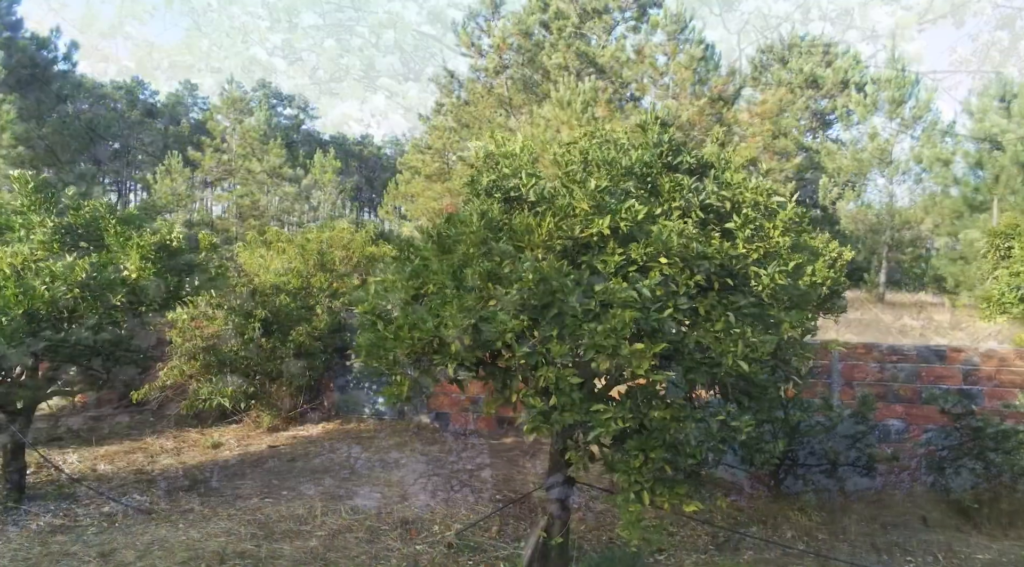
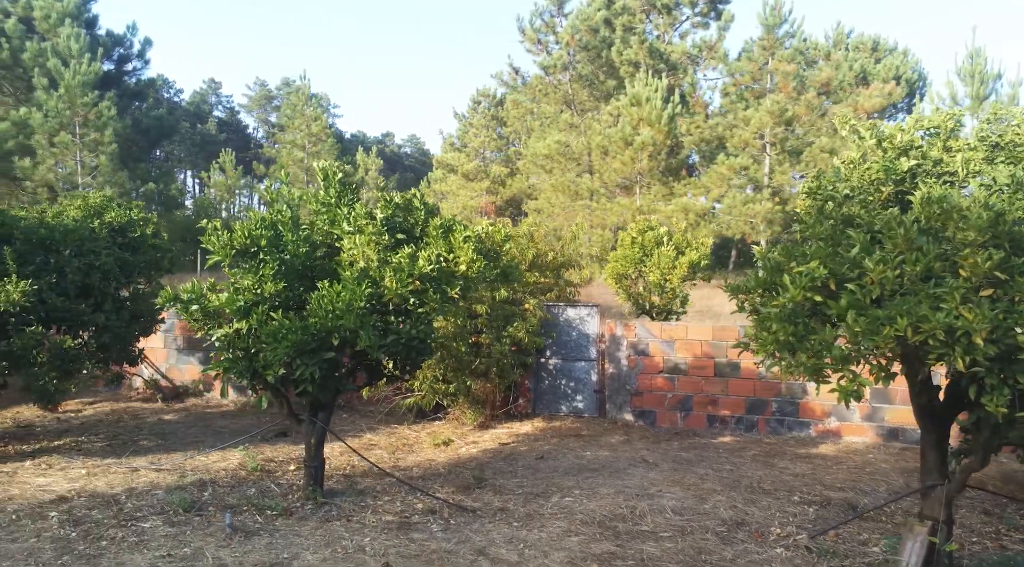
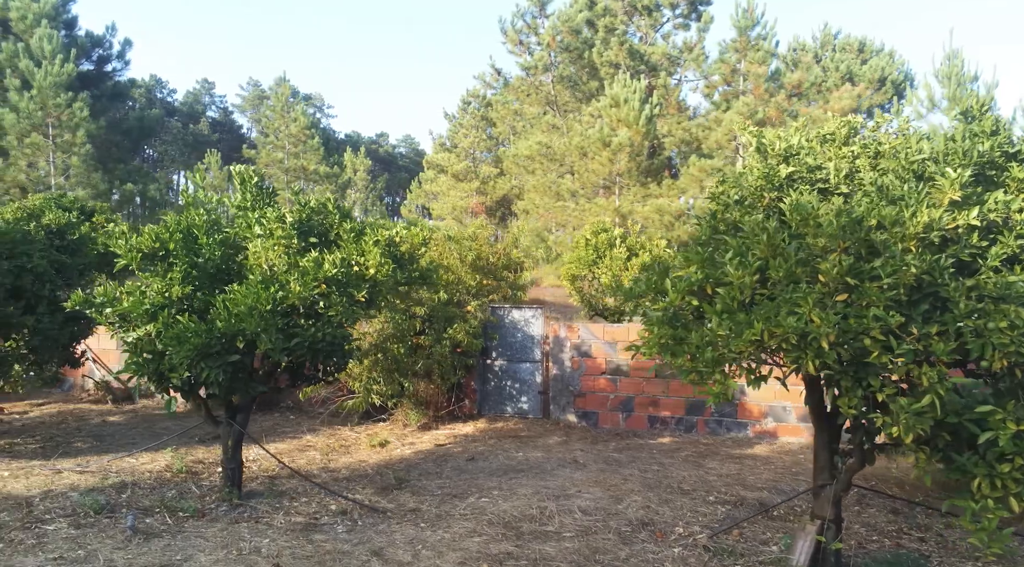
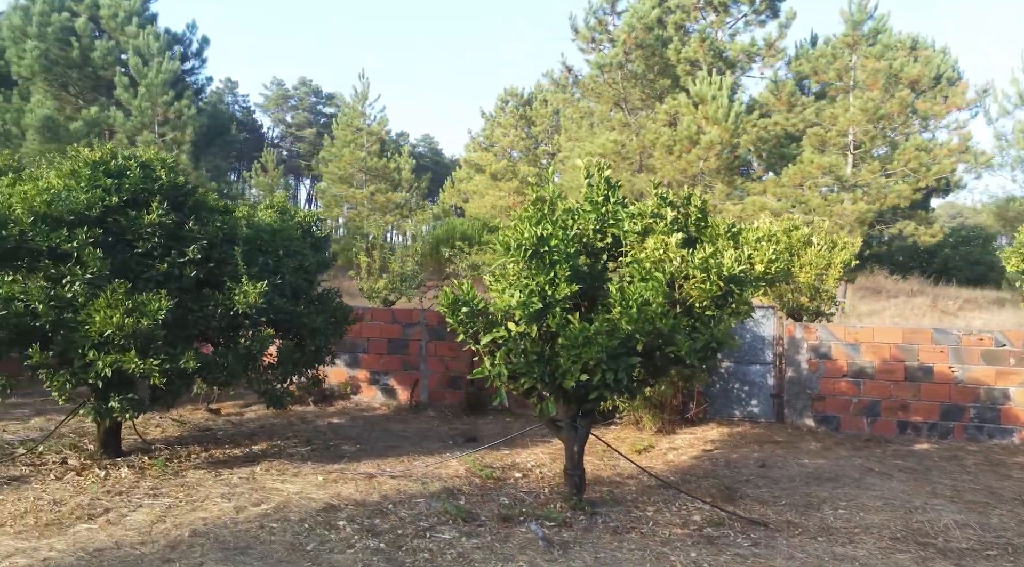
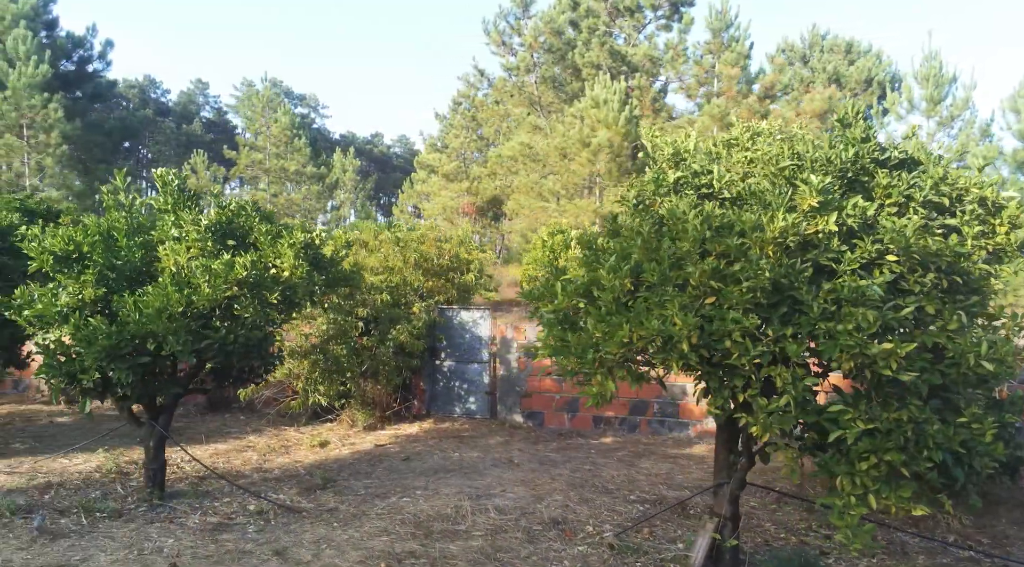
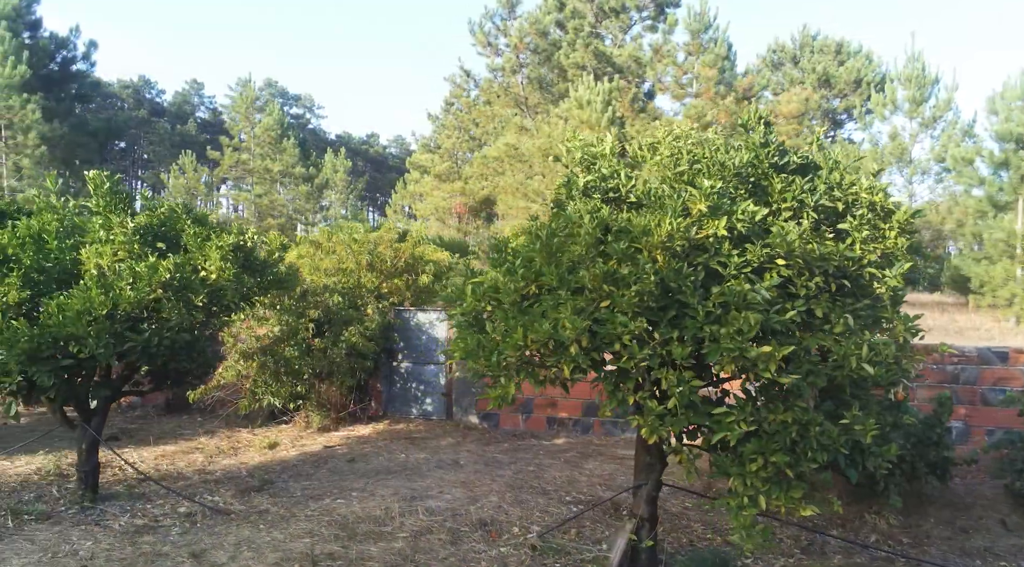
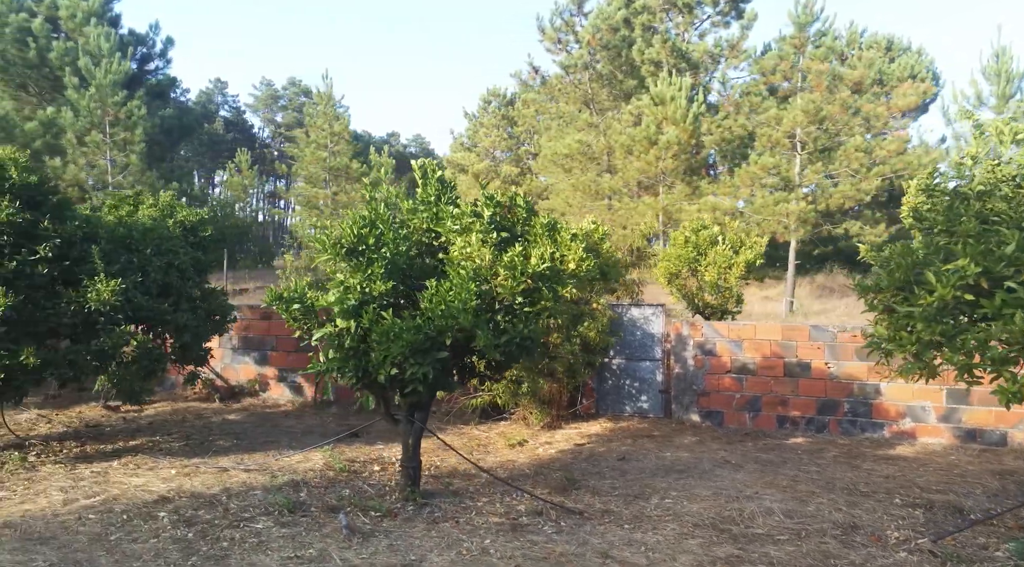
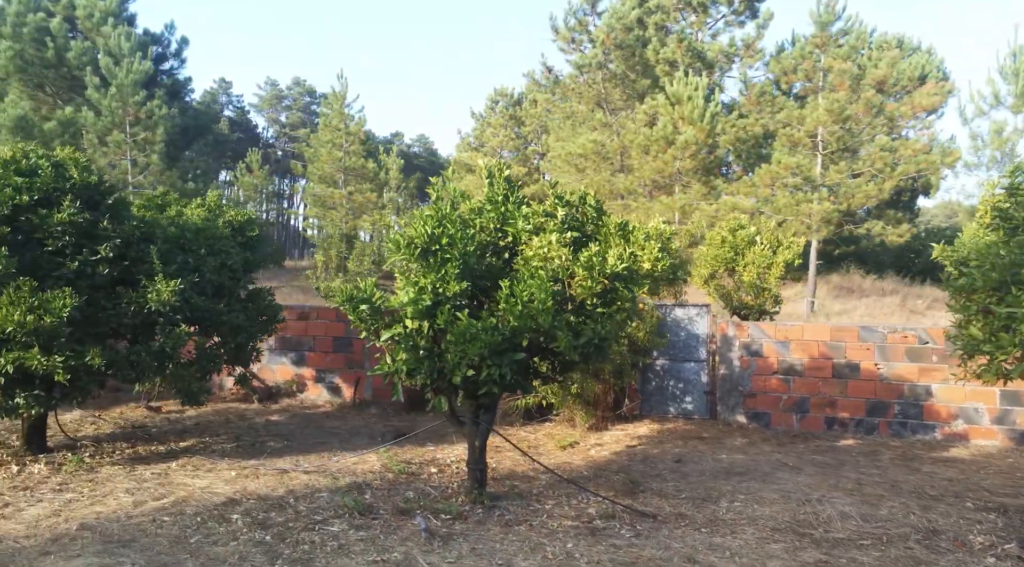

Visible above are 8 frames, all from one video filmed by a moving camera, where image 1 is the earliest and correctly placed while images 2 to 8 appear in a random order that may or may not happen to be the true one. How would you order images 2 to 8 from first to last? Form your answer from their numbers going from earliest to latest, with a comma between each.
6, 5, 3, 2, 7, 8, 4
